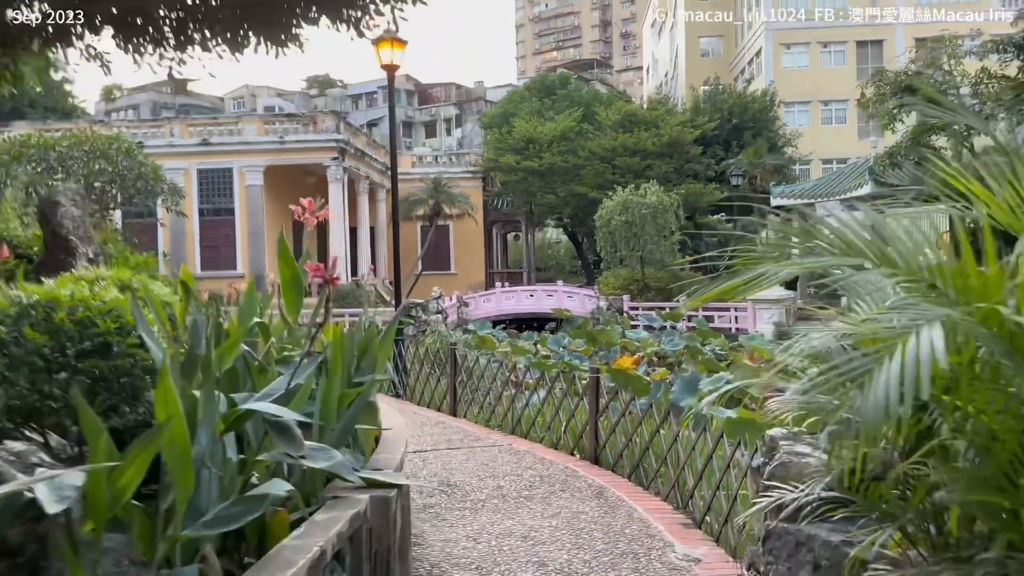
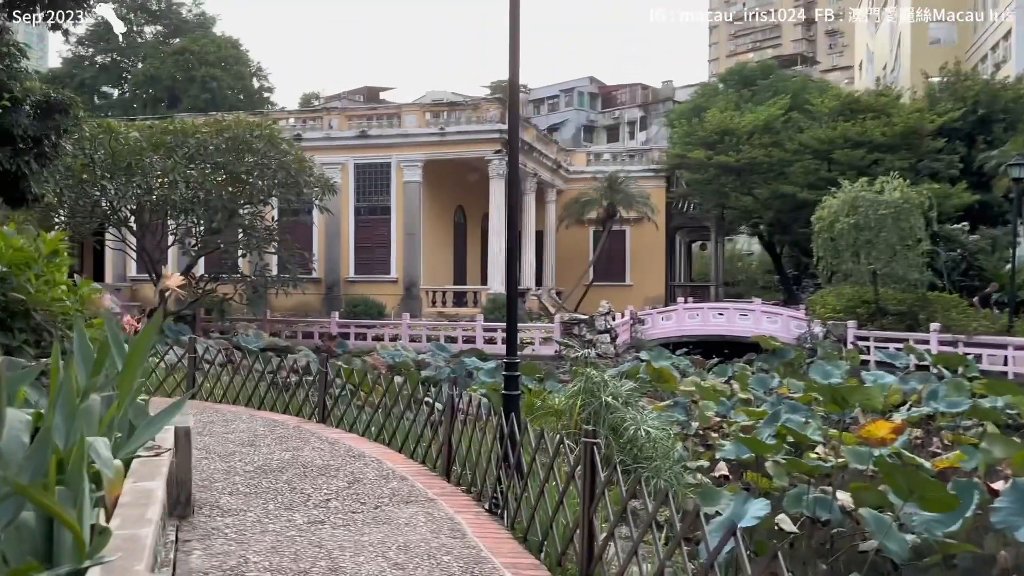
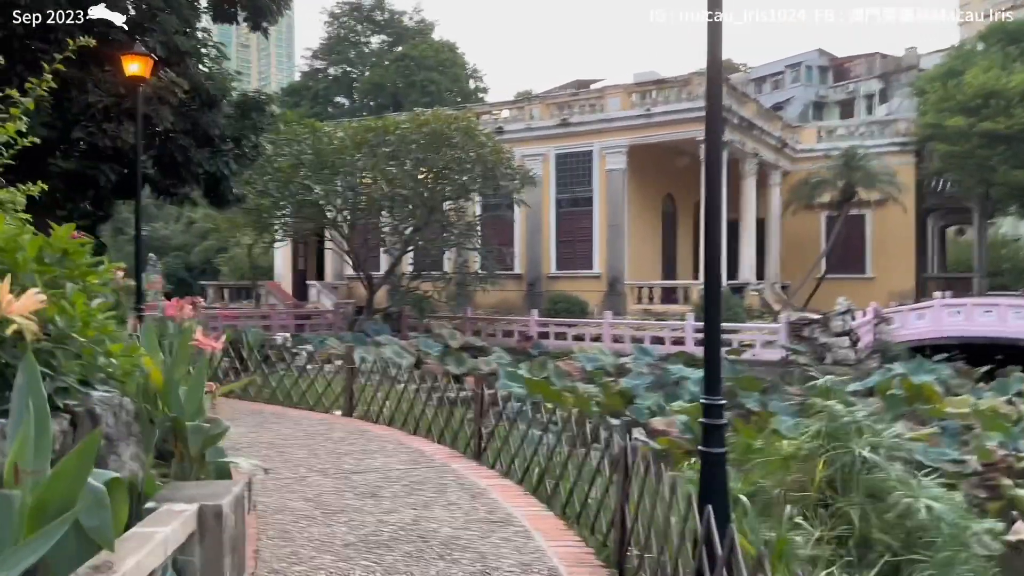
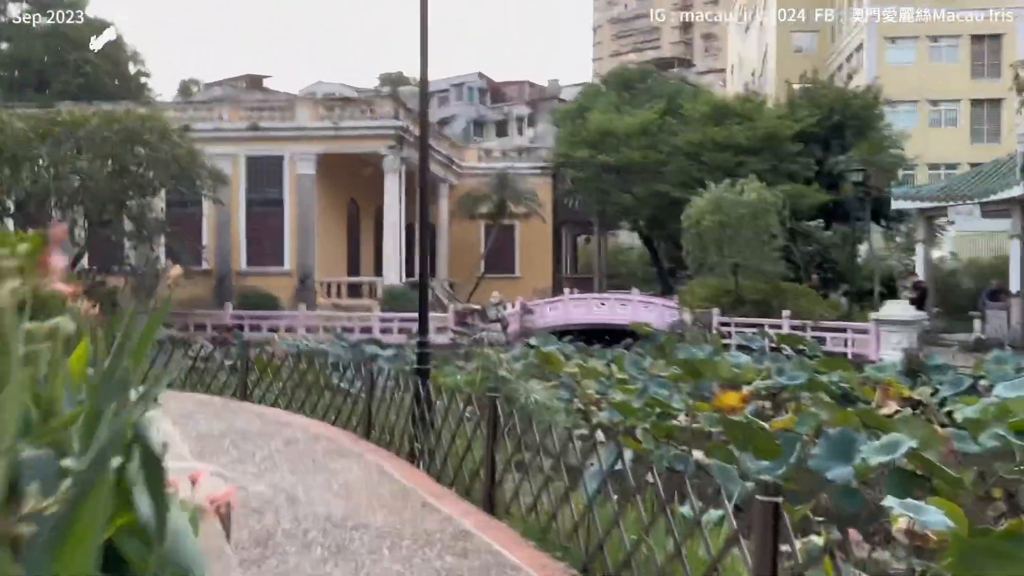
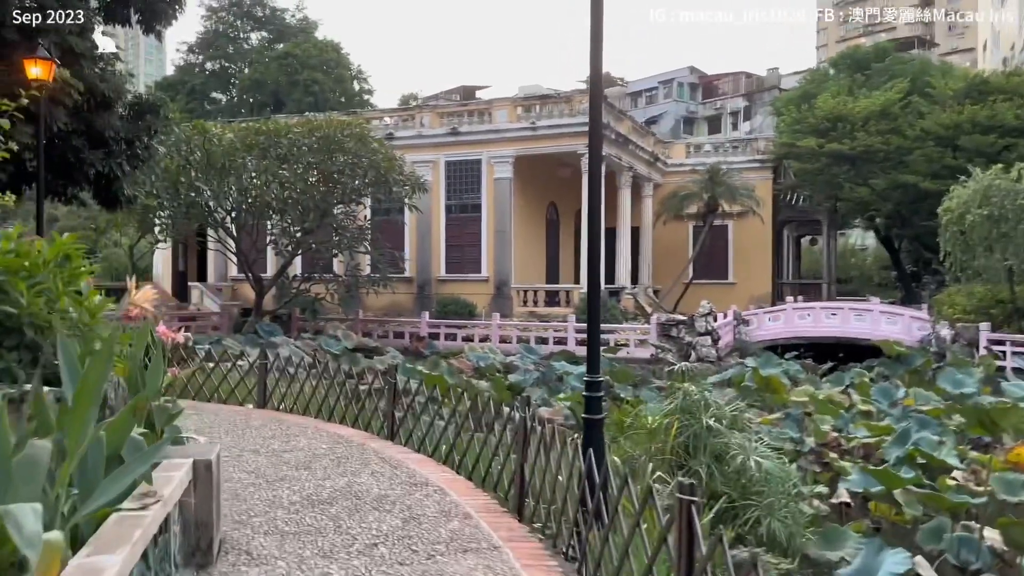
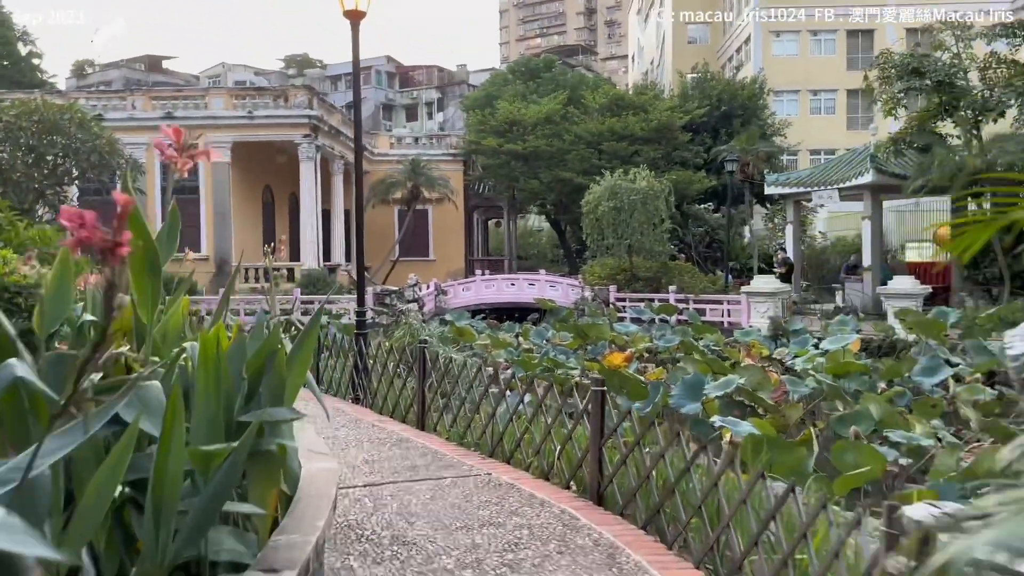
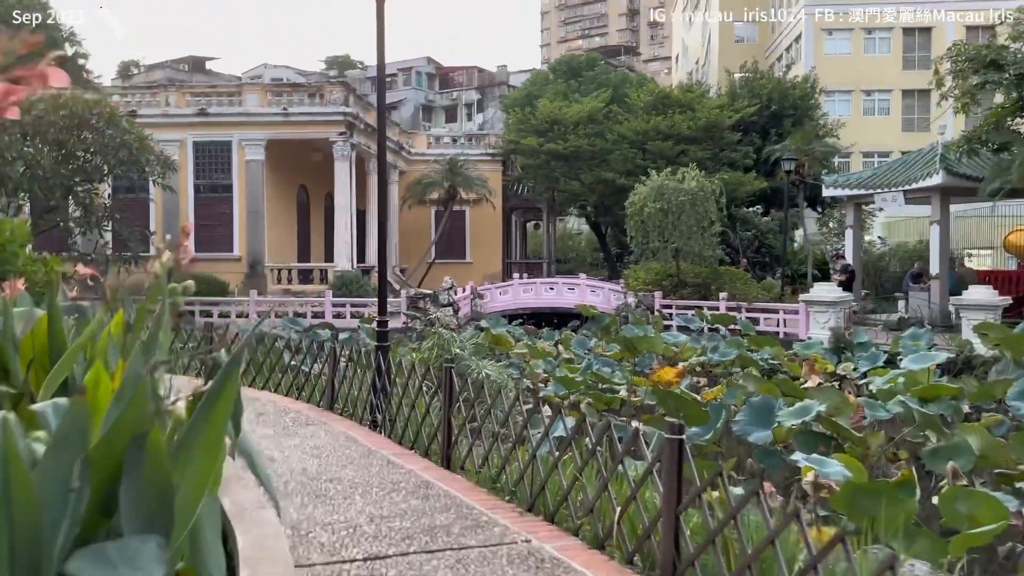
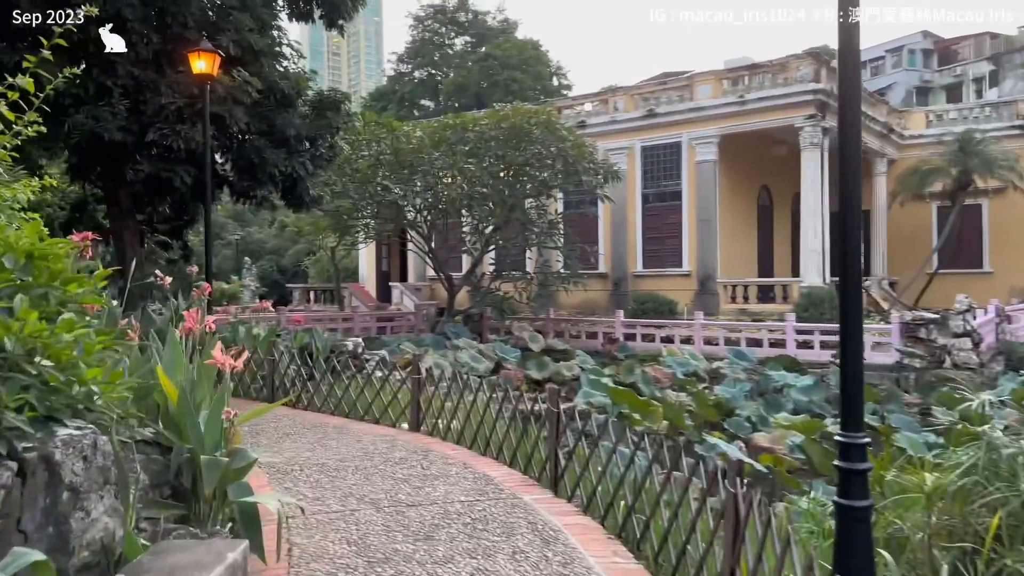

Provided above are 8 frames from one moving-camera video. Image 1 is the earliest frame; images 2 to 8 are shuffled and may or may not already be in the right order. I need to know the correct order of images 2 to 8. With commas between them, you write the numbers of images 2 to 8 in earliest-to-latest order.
6, 7, 4, 2, 5, 3, 8
